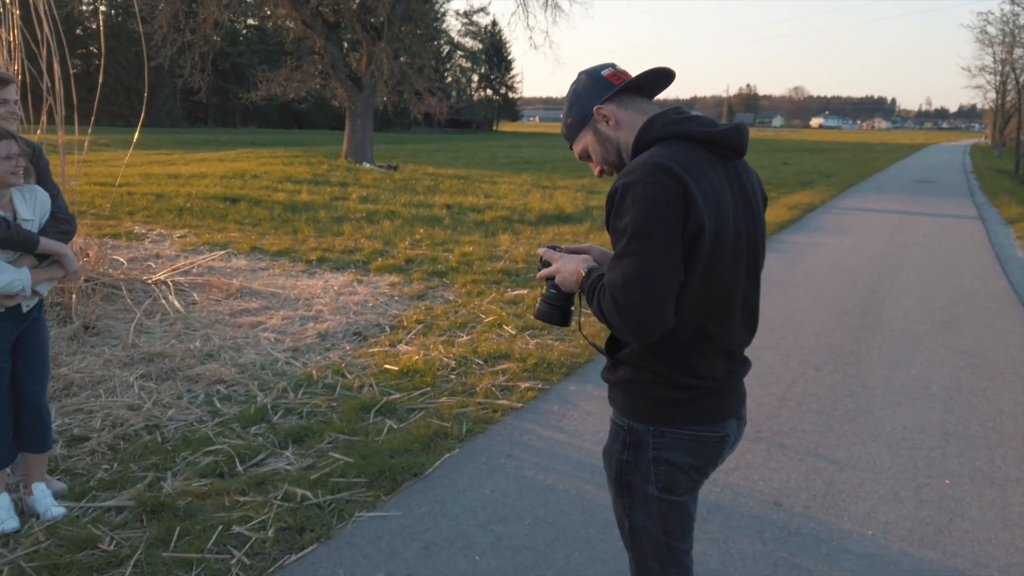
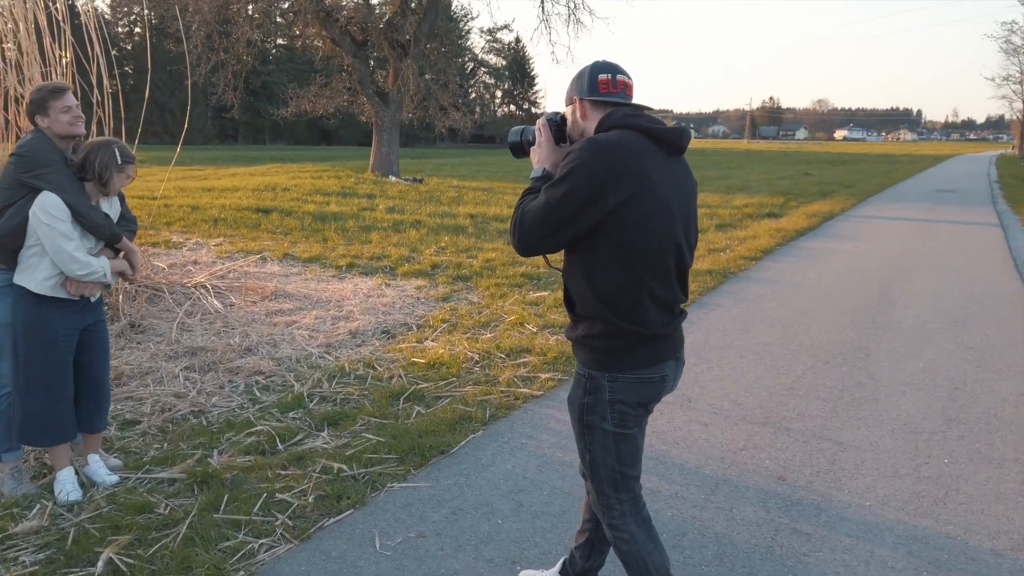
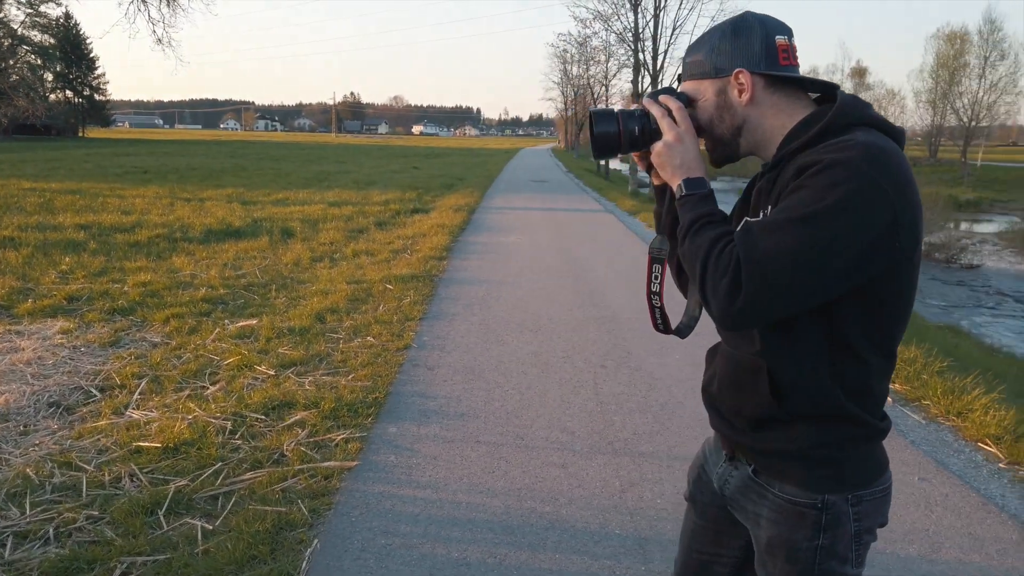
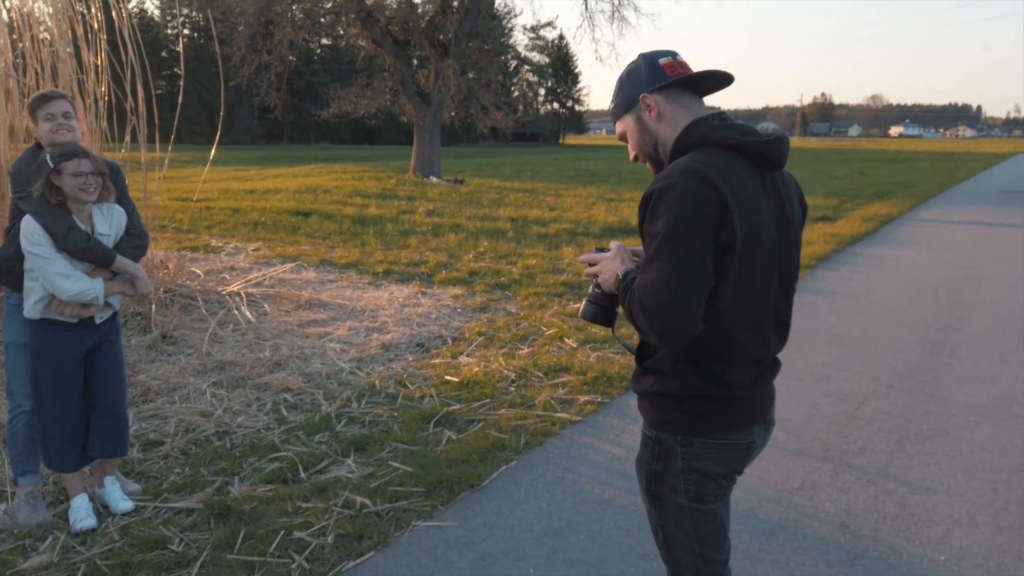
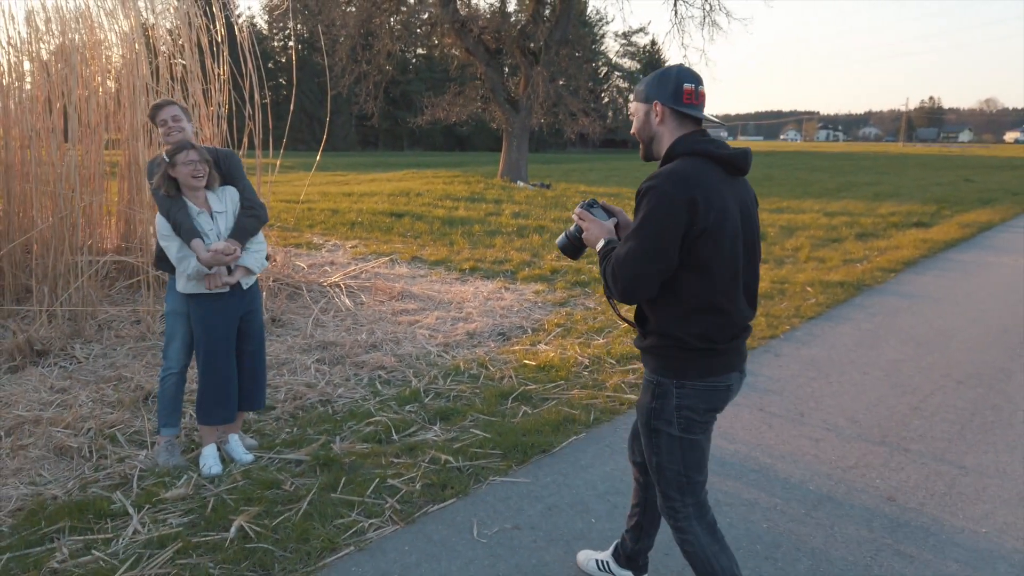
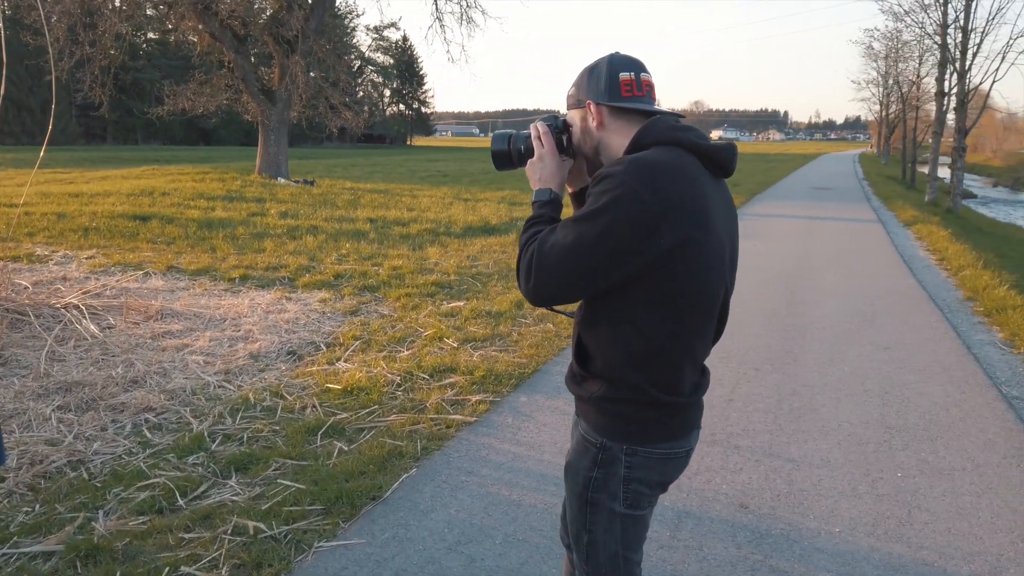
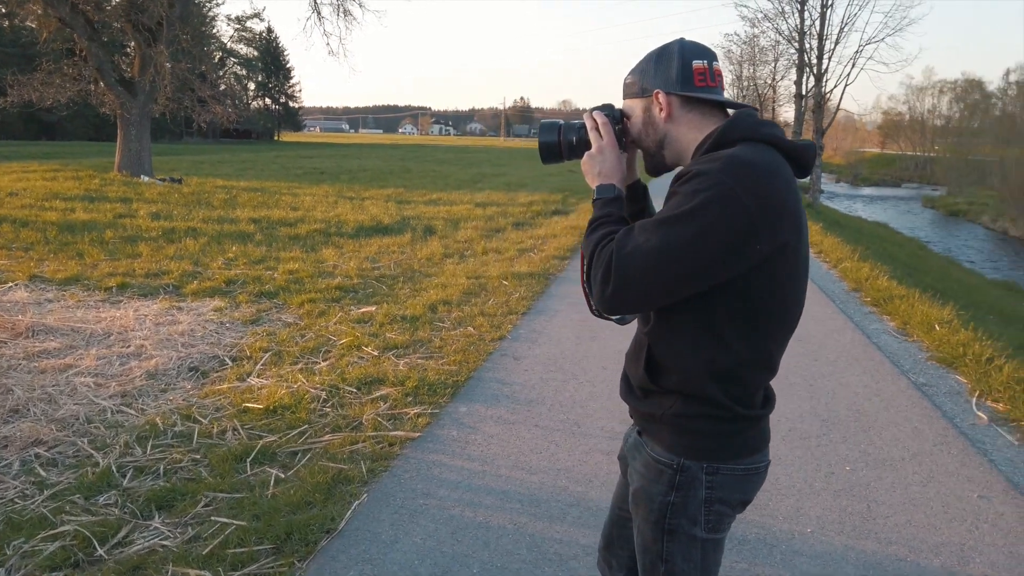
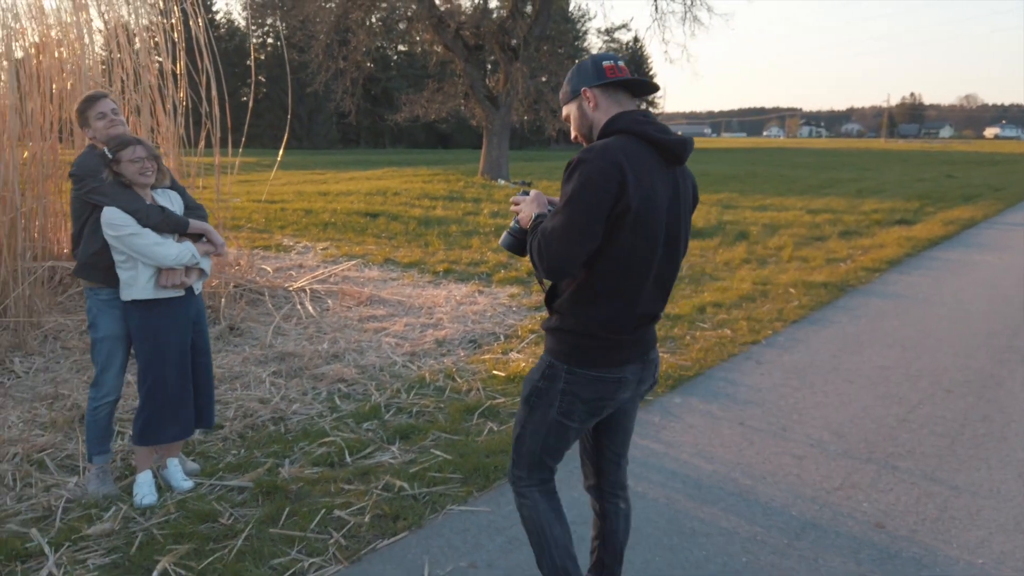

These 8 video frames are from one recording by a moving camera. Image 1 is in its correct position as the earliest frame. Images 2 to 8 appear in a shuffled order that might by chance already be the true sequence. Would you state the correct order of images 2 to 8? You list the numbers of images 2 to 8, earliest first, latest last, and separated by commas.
4, 8, 5, 2, 6, 7, 3
